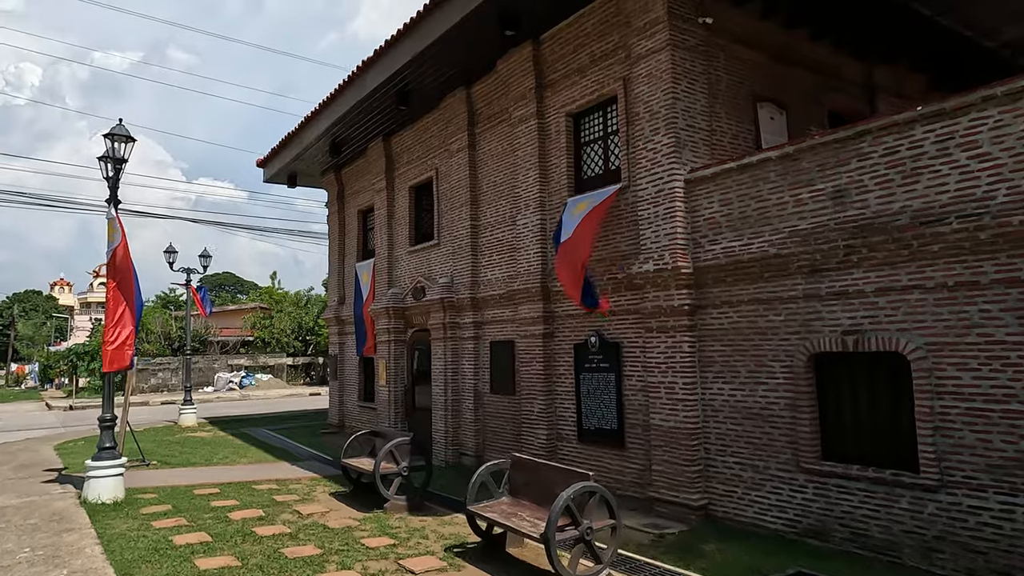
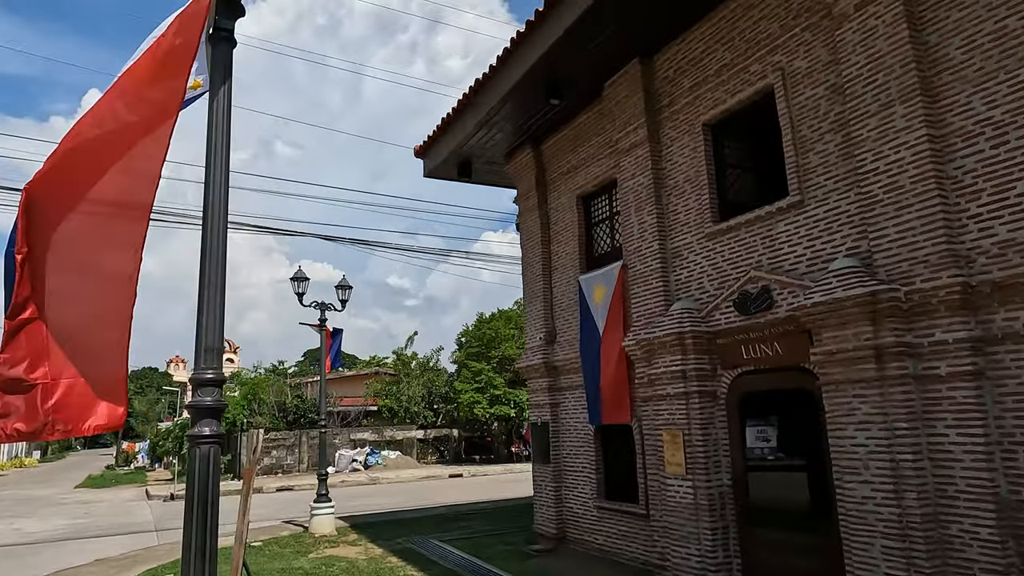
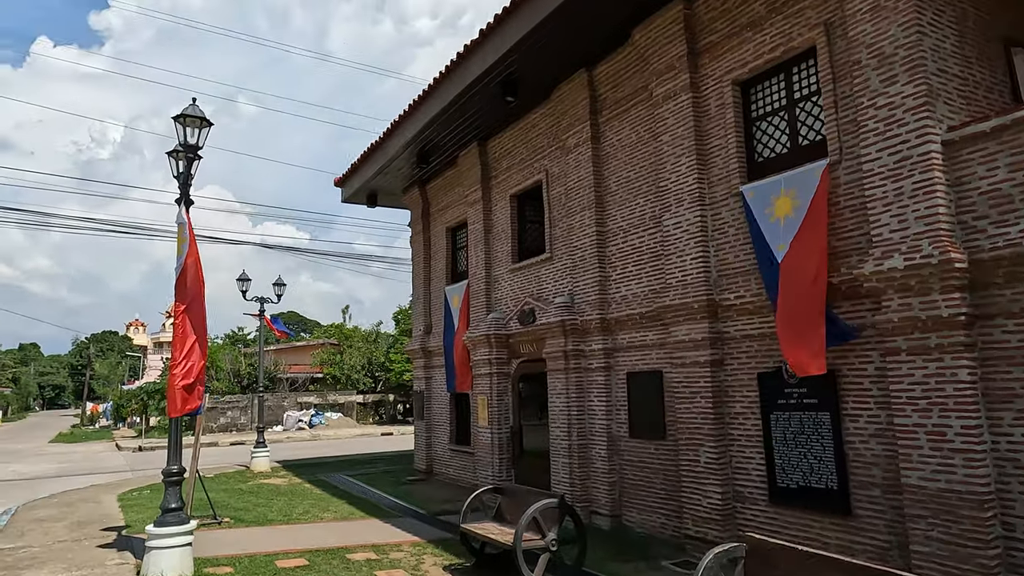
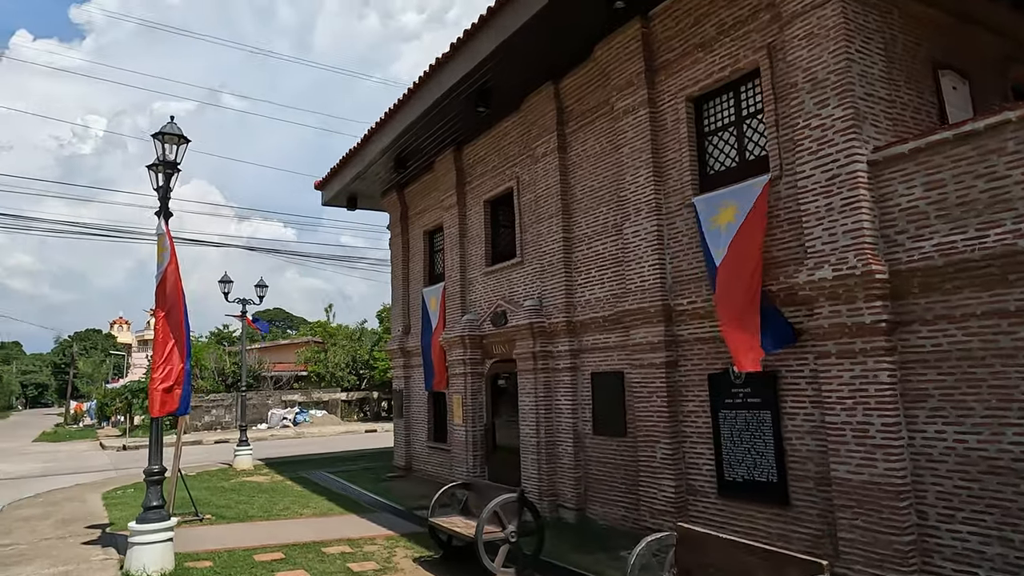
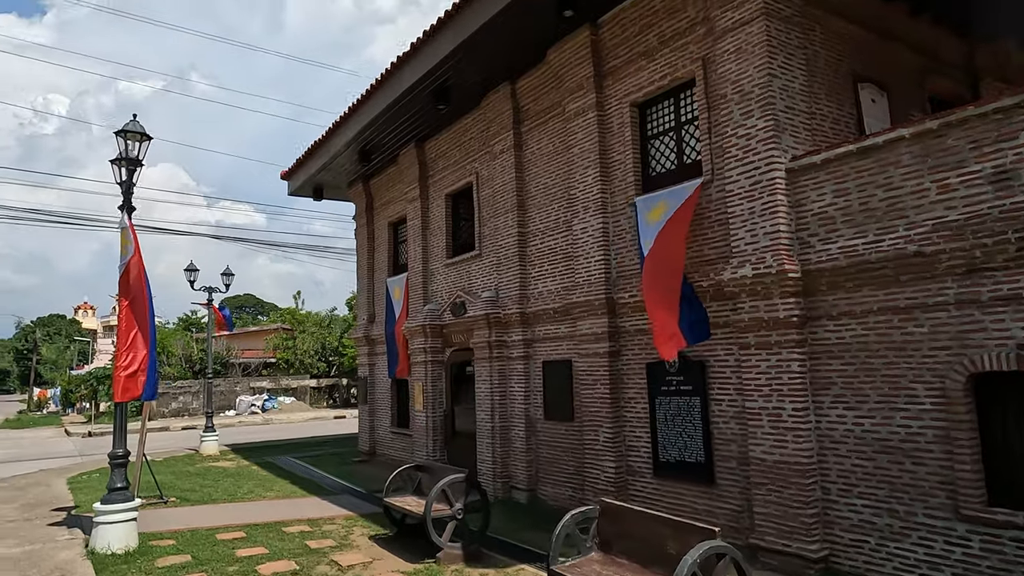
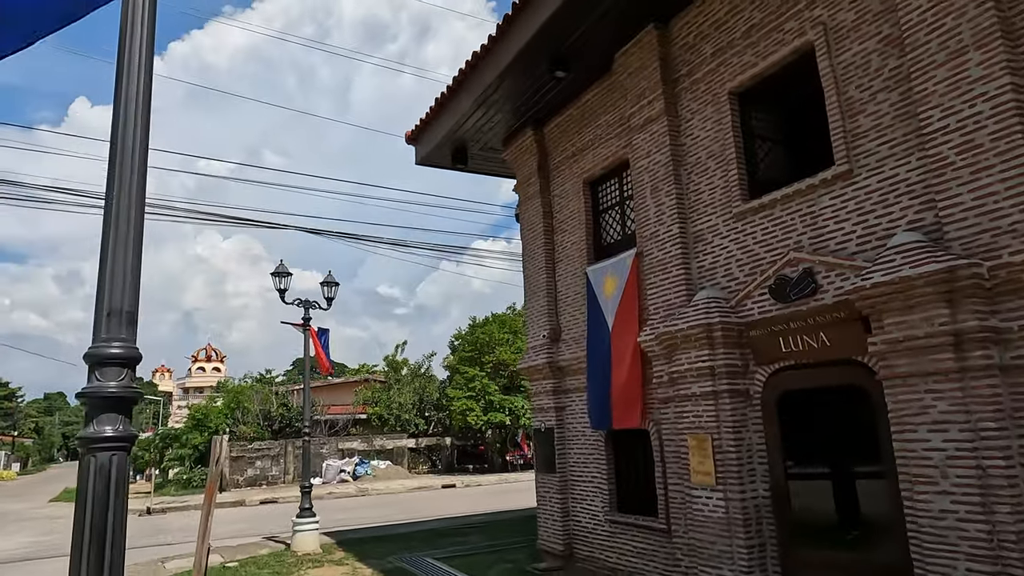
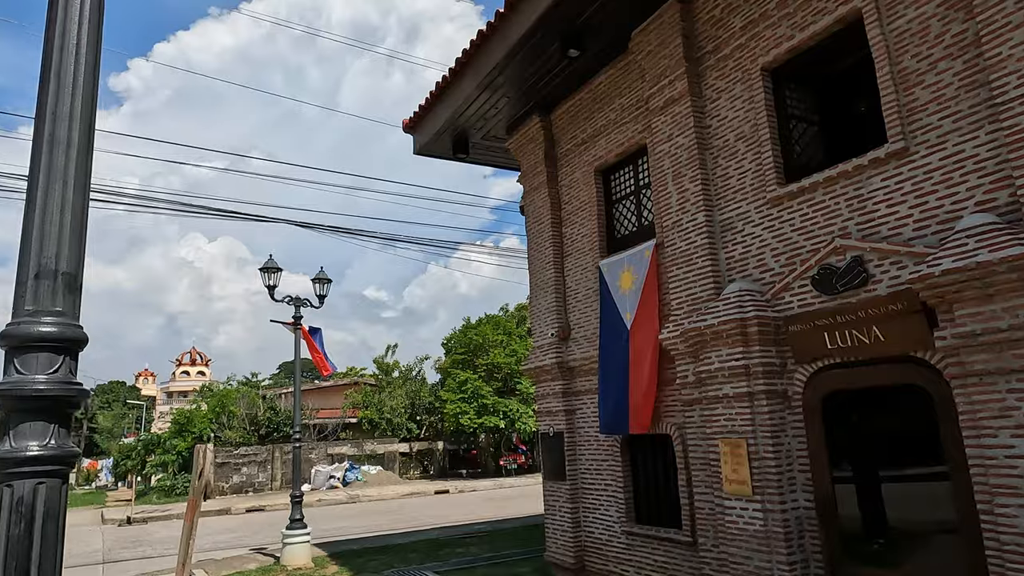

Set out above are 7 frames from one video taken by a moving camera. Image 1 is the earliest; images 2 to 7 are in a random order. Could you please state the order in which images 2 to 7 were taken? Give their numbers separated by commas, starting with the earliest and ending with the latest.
5, 4, 3, 2, 6, 7
